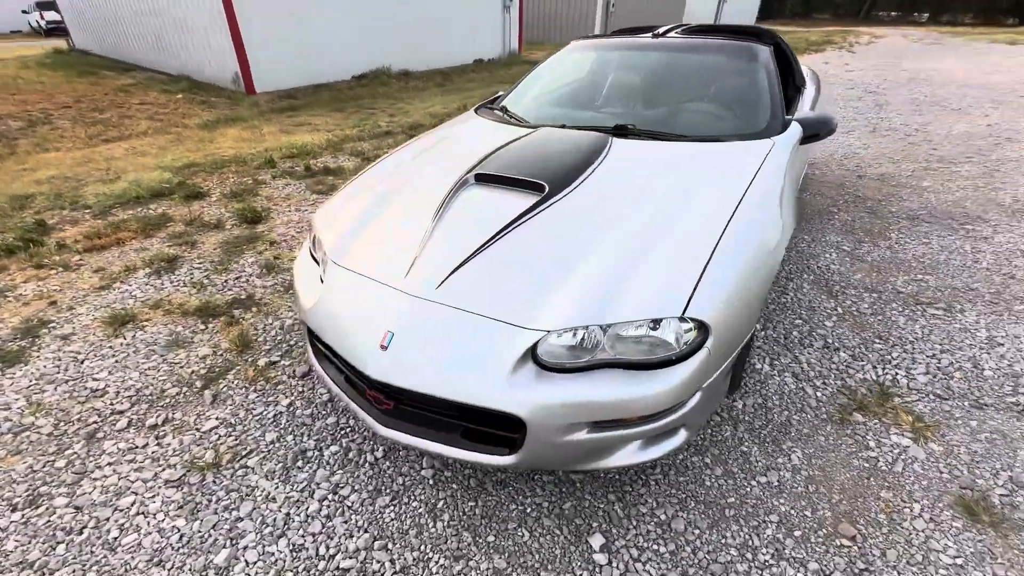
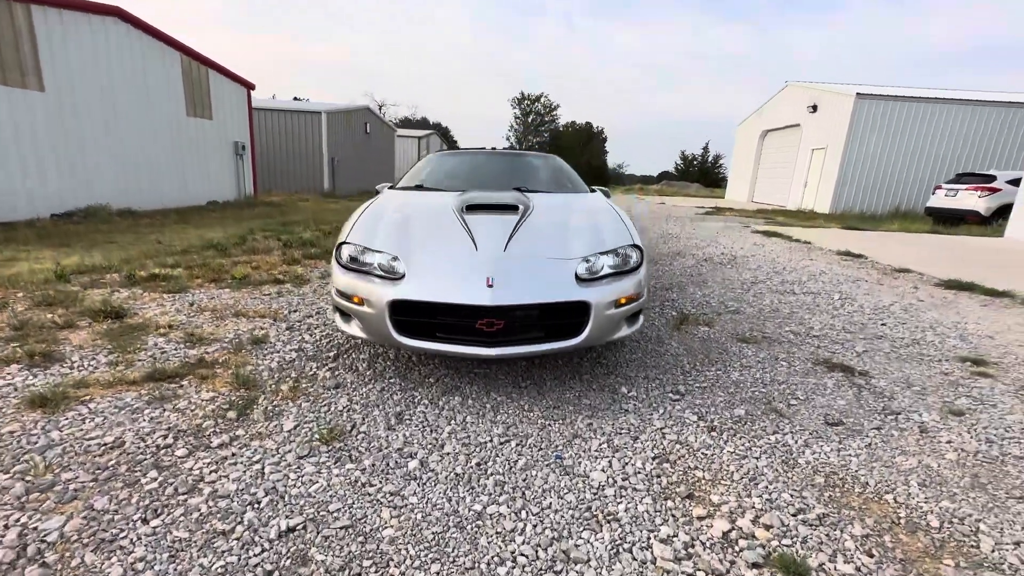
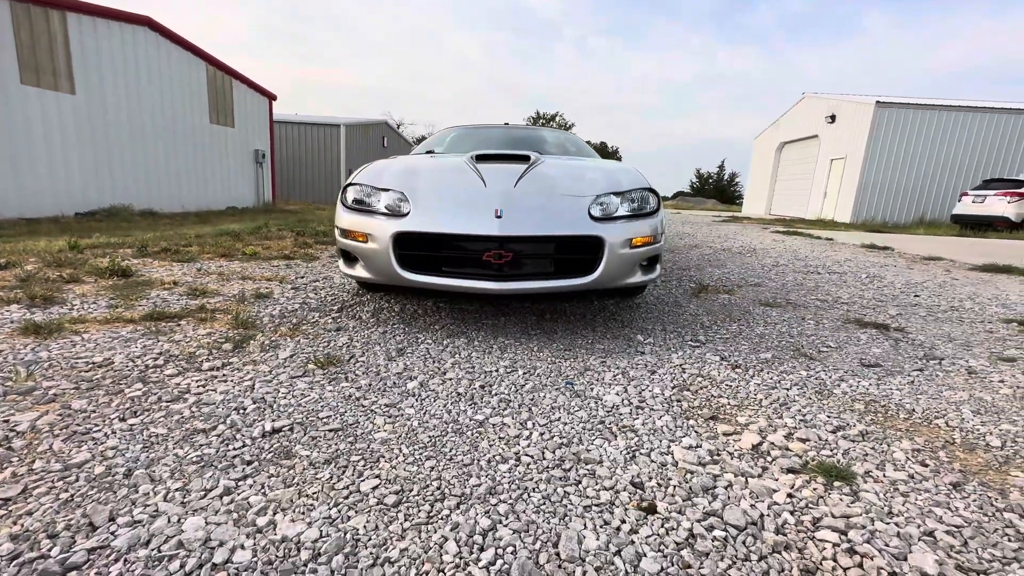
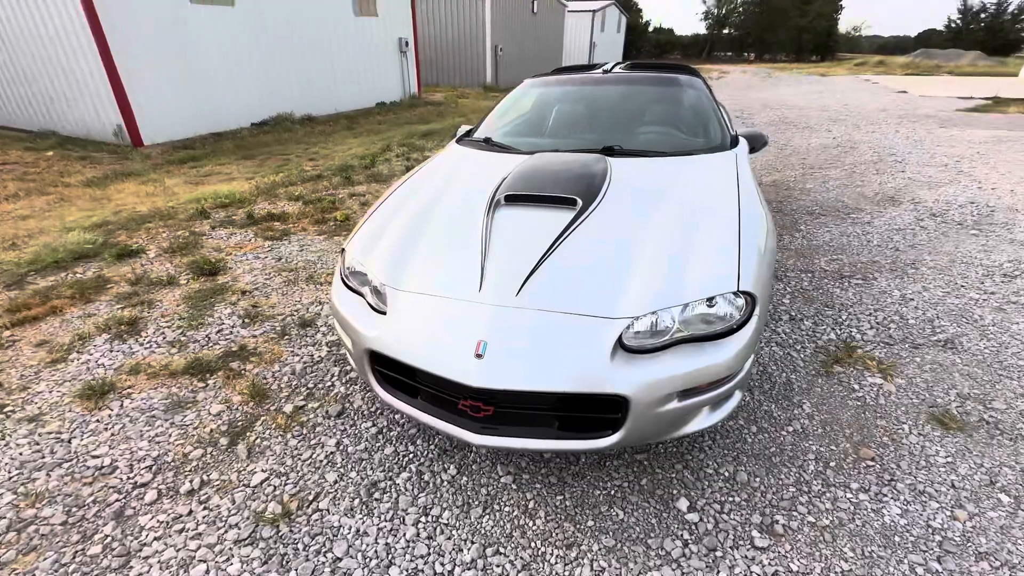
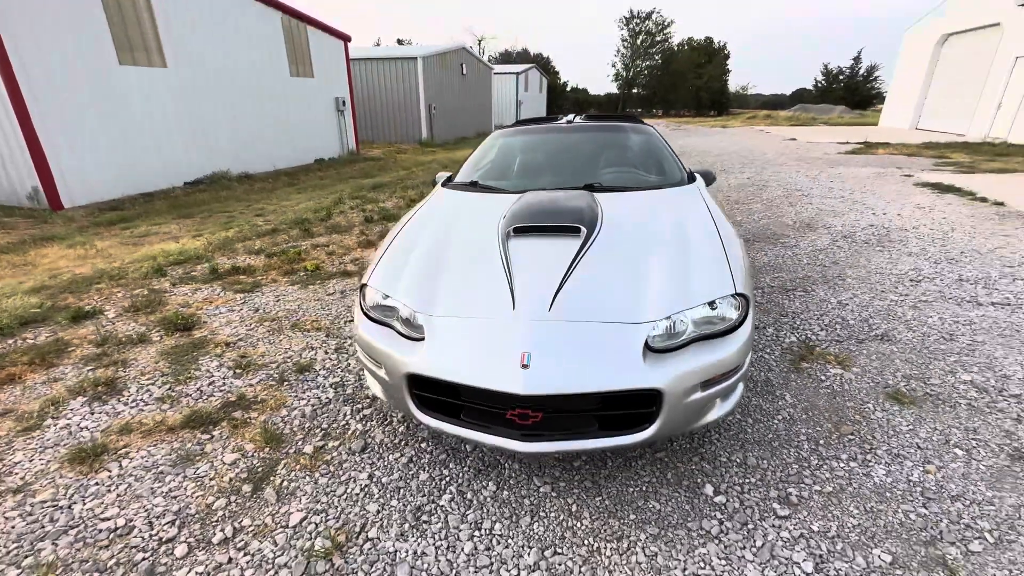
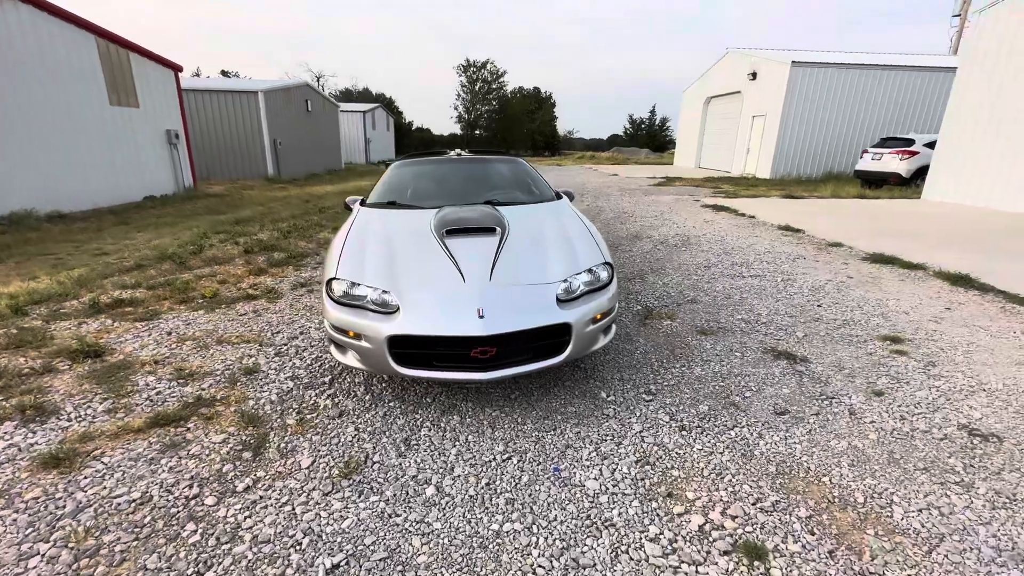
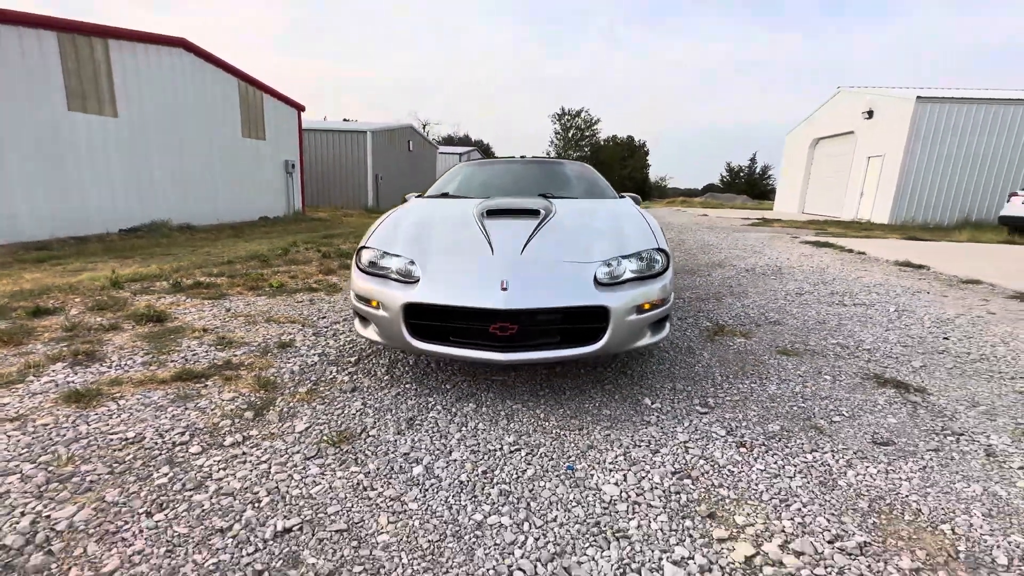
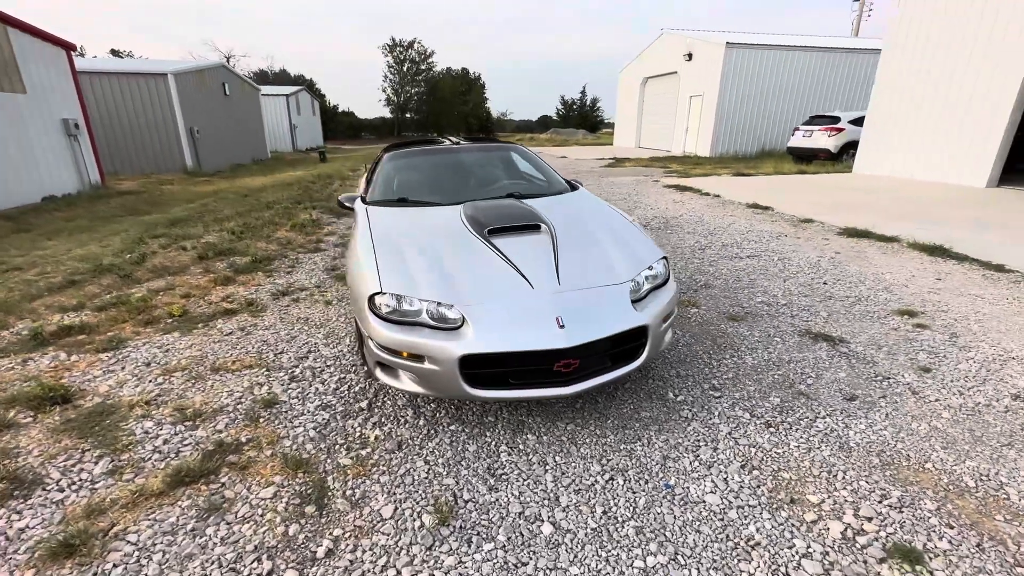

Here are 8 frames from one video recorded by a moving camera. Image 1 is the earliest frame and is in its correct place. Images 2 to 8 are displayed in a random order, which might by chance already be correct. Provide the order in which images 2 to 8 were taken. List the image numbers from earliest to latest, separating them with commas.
4, 5, 7, 3, 2, 6, 8
